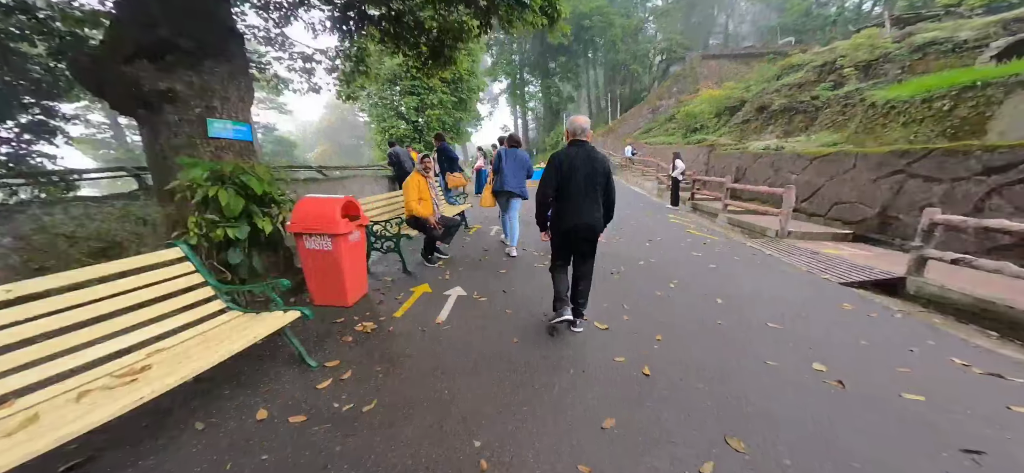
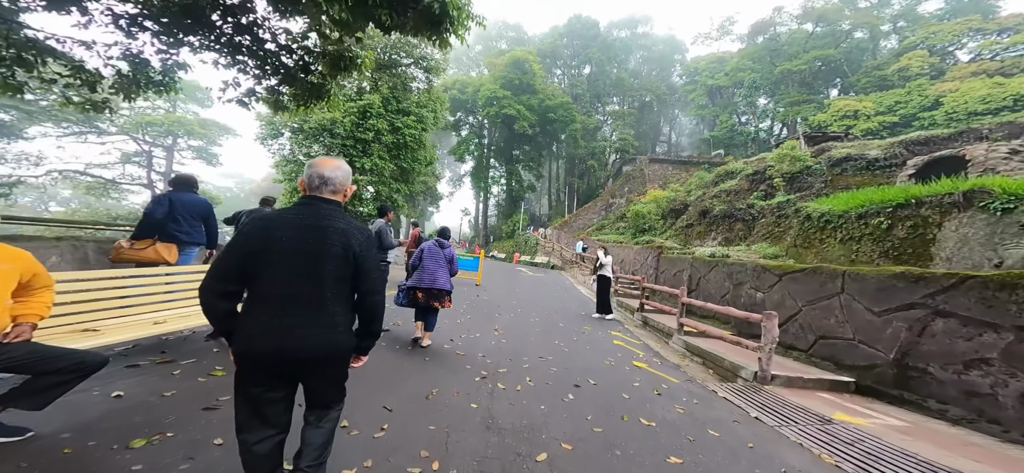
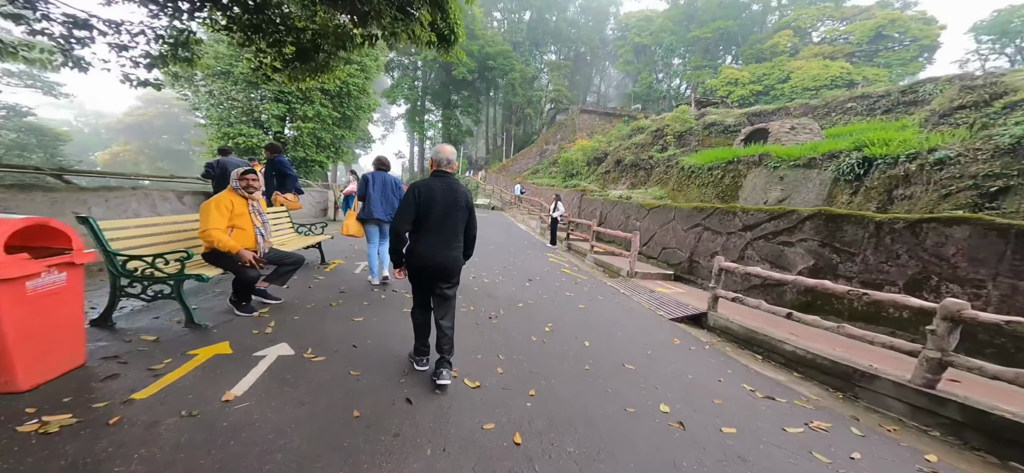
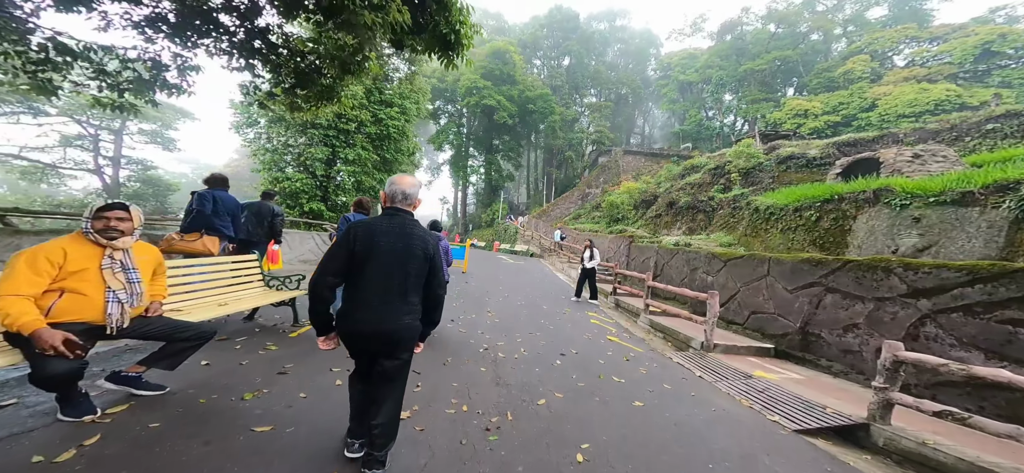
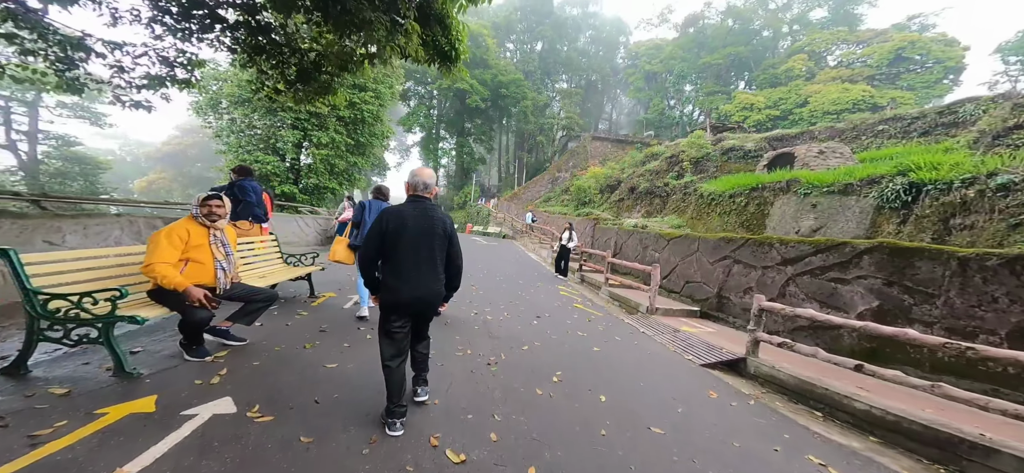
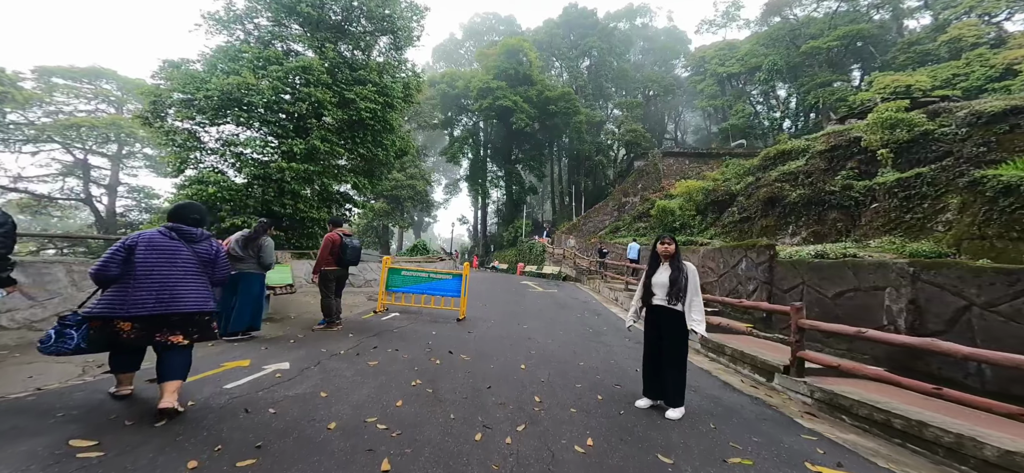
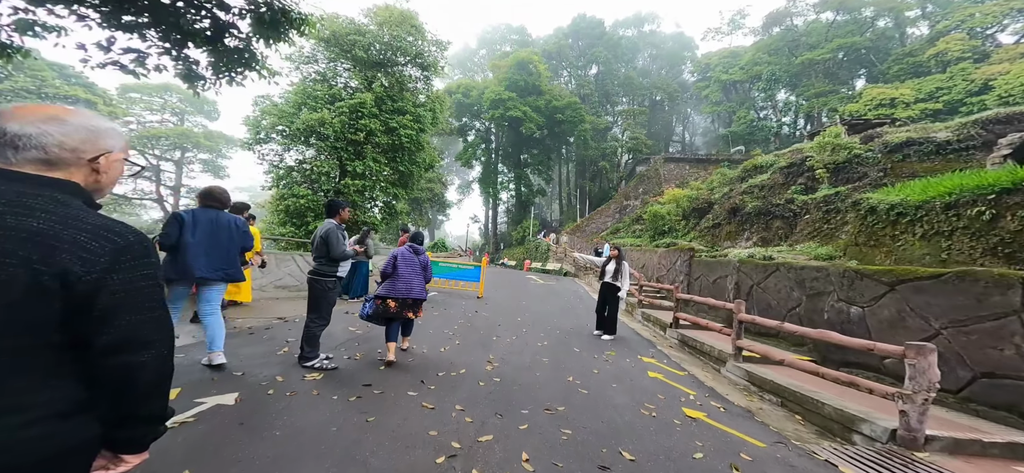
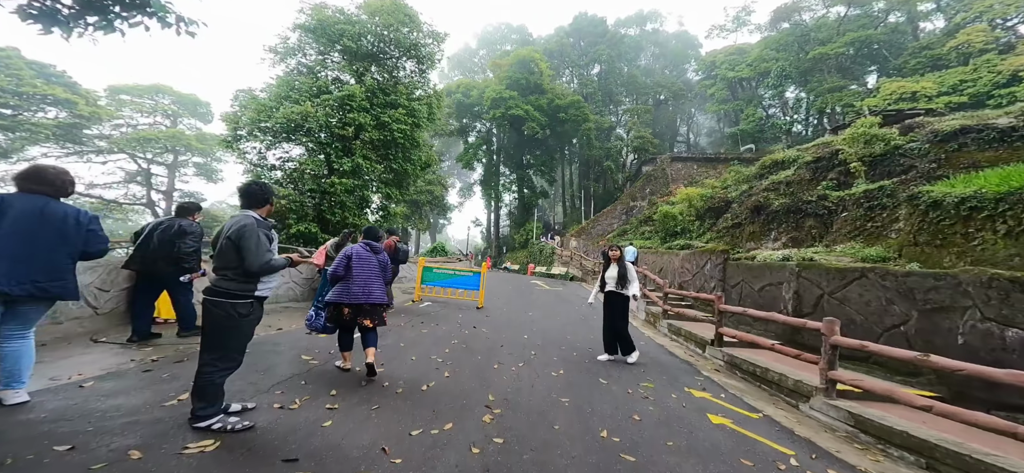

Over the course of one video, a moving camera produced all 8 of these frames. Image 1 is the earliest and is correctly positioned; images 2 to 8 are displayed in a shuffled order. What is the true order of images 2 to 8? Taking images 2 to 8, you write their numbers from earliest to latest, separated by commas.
3, 5, 4, 2, 7, 8, 6
